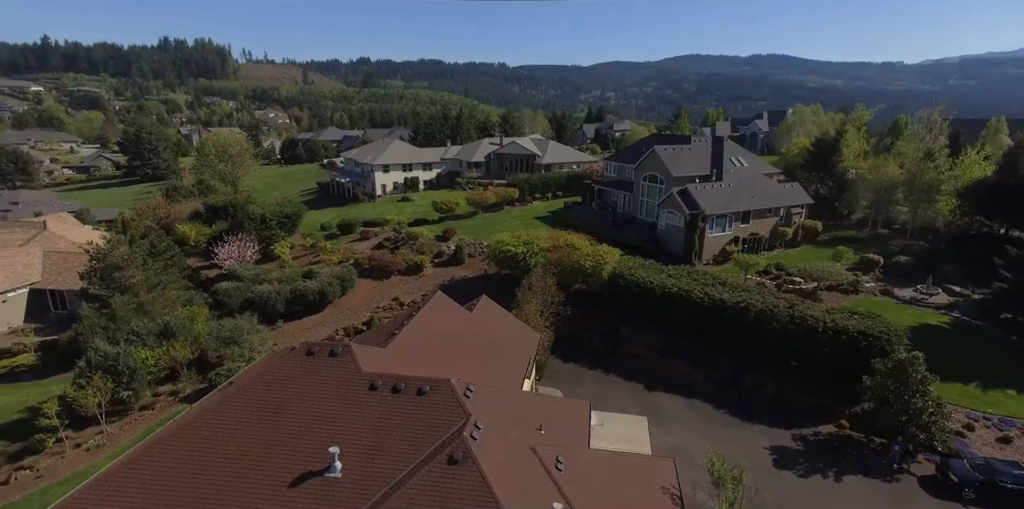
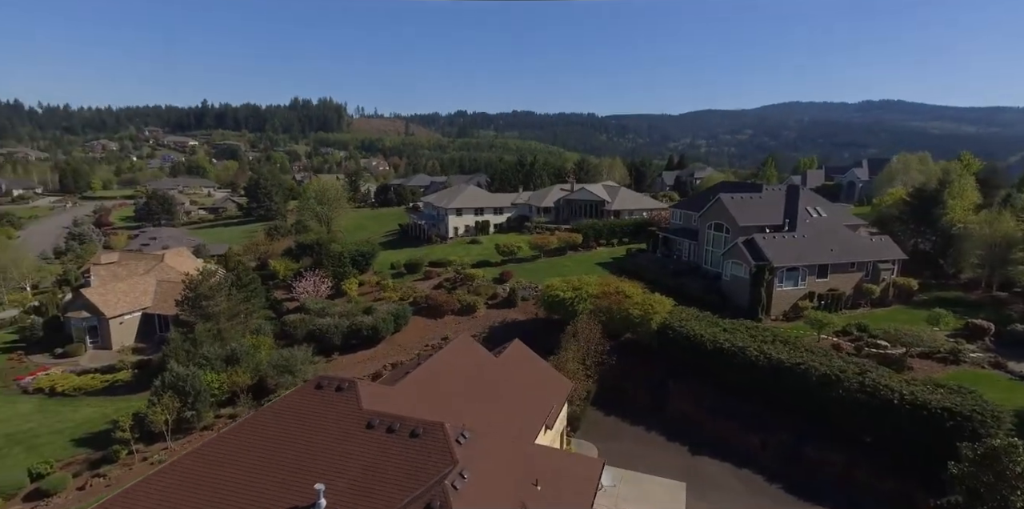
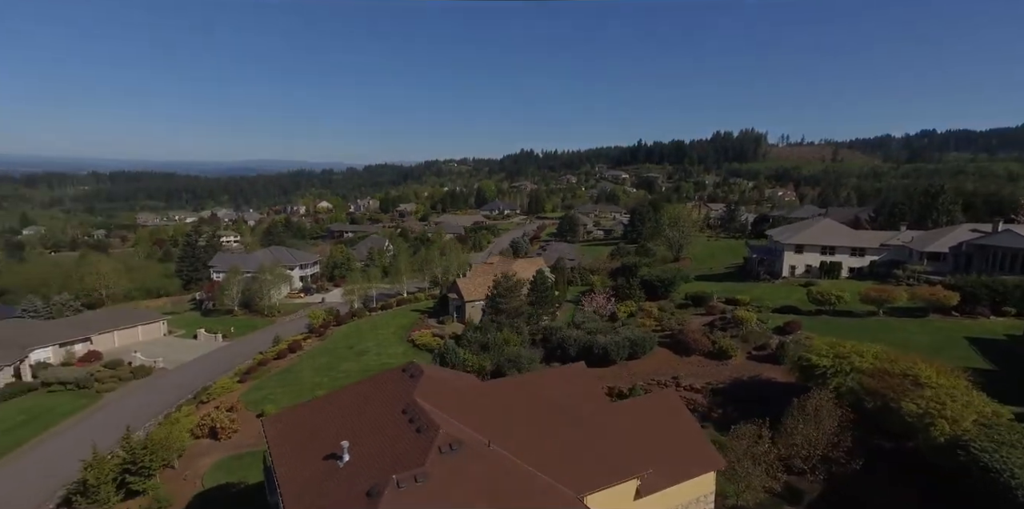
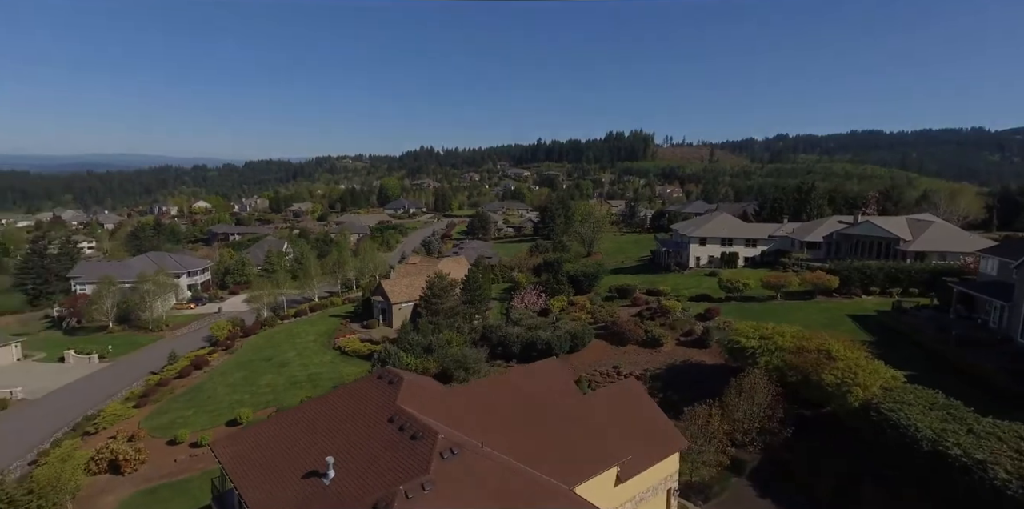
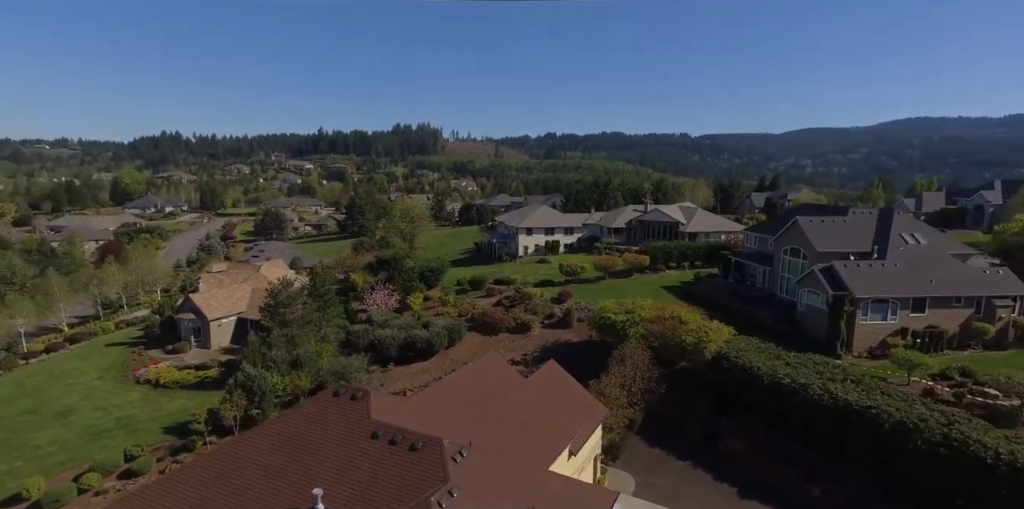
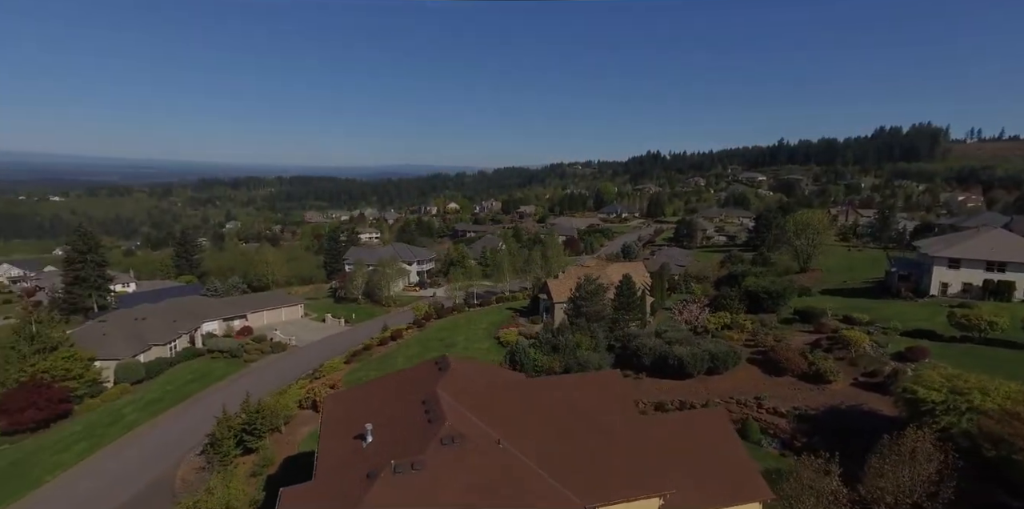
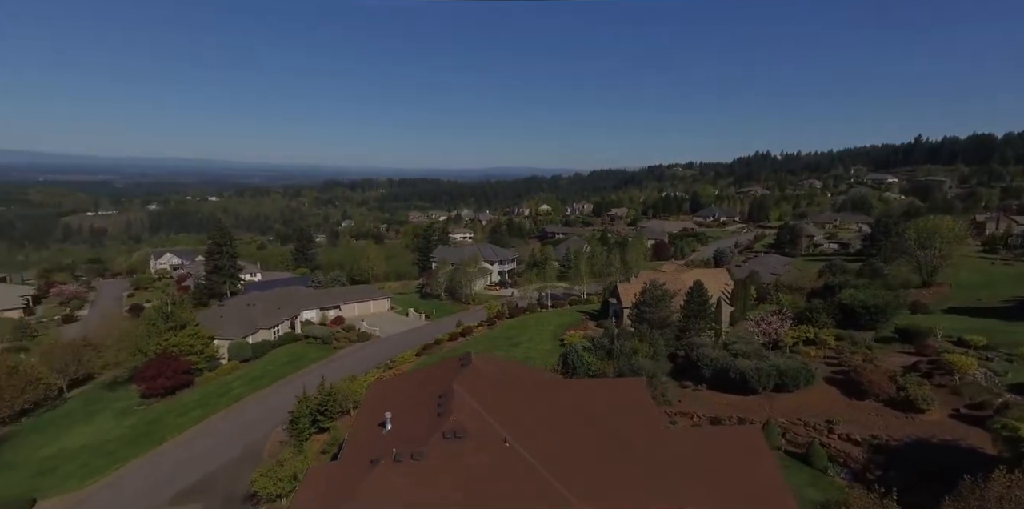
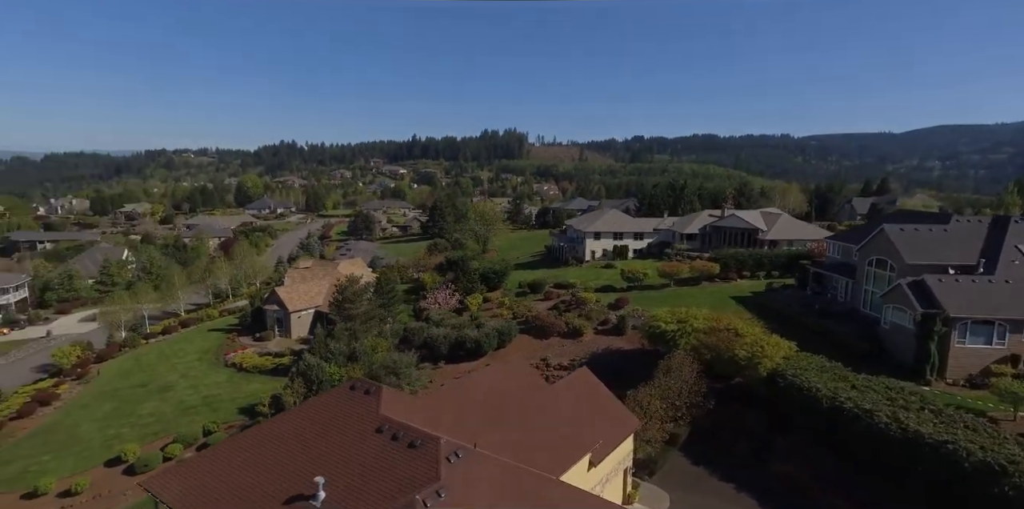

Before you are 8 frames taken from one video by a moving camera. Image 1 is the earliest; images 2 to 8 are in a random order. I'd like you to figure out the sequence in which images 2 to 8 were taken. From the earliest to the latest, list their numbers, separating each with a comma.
2, 5, 8, 4, 3, 6, 7
